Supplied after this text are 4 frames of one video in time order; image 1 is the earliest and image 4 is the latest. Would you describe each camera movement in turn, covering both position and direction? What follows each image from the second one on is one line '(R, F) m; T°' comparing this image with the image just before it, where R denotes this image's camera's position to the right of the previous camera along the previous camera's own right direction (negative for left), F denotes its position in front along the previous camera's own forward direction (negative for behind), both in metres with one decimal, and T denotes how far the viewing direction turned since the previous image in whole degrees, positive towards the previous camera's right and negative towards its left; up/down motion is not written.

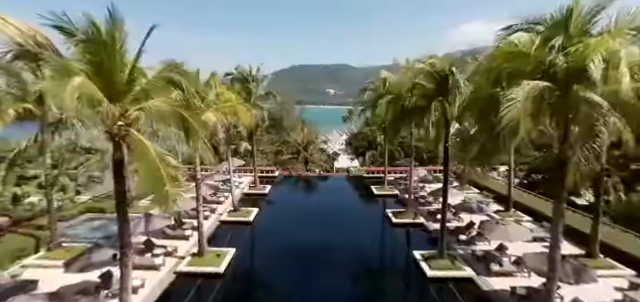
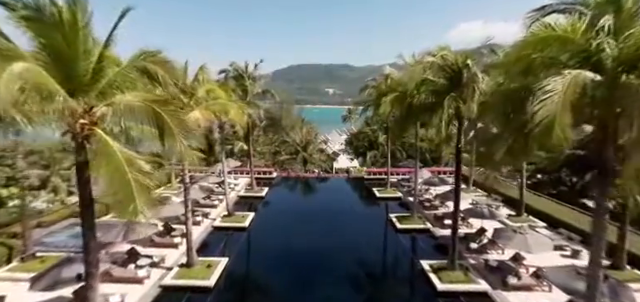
(0.0, +1.3) m; 0°
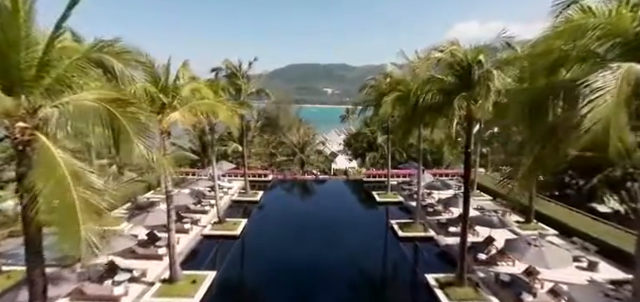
(+0.1, +1.2) m; 0°
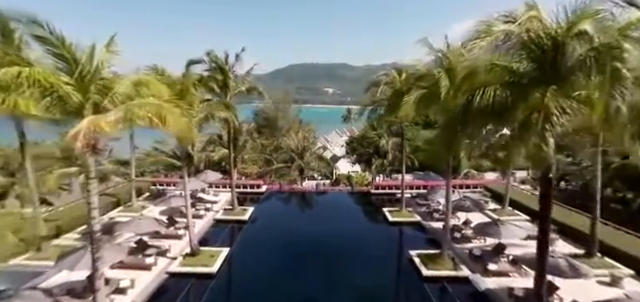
(0.0, +4.1) m; 0°
